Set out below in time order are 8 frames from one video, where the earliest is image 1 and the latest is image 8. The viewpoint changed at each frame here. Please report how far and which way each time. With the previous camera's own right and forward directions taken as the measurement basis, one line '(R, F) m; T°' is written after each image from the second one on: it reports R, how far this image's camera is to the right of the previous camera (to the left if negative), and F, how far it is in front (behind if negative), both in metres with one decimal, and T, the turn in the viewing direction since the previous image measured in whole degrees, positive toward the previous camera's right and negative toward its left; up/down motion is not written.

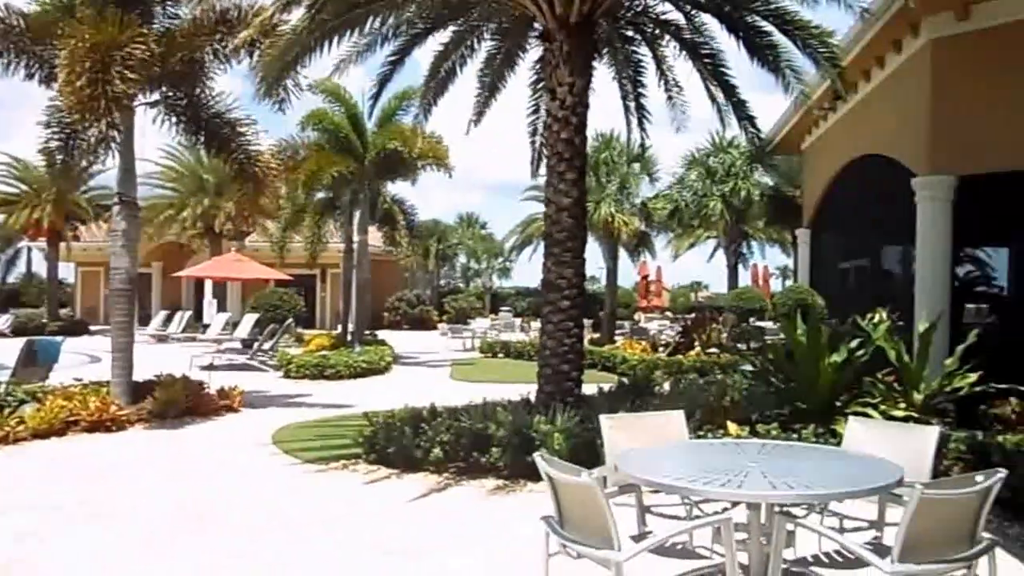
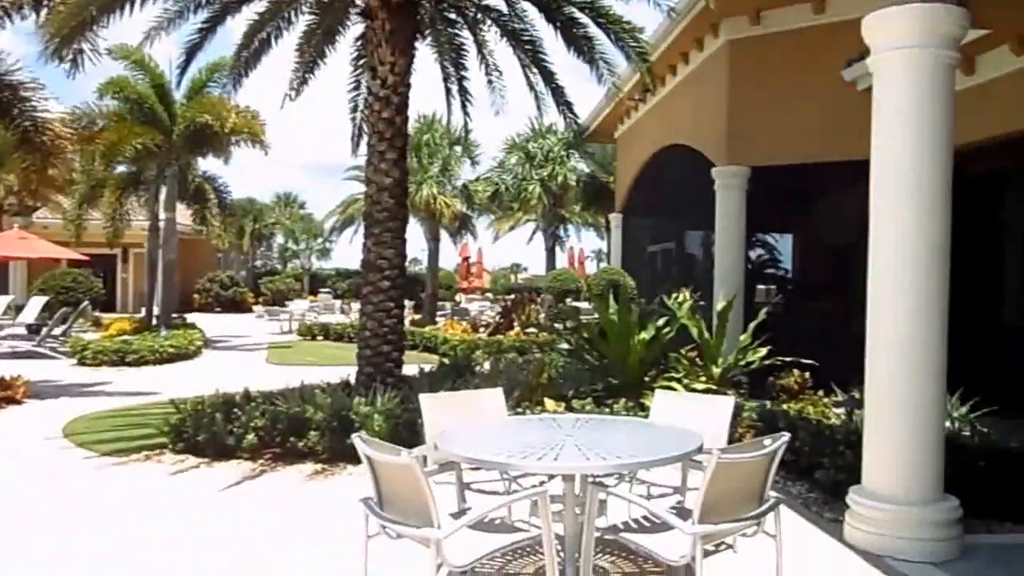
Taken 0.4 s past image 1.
(0.0, 0.0) m; +11°
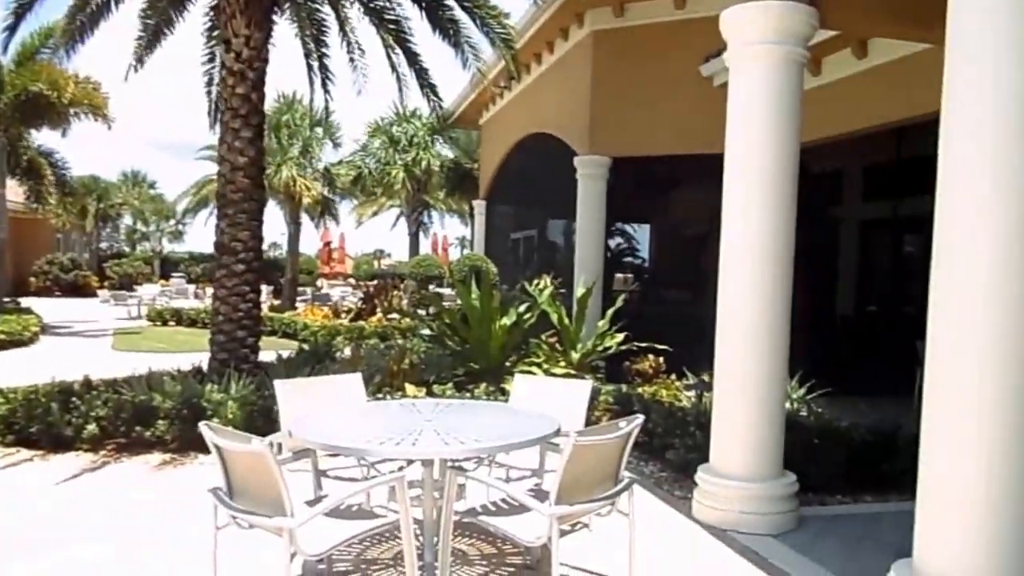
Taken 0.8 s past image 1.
(0.0, 0.0) m; +9°
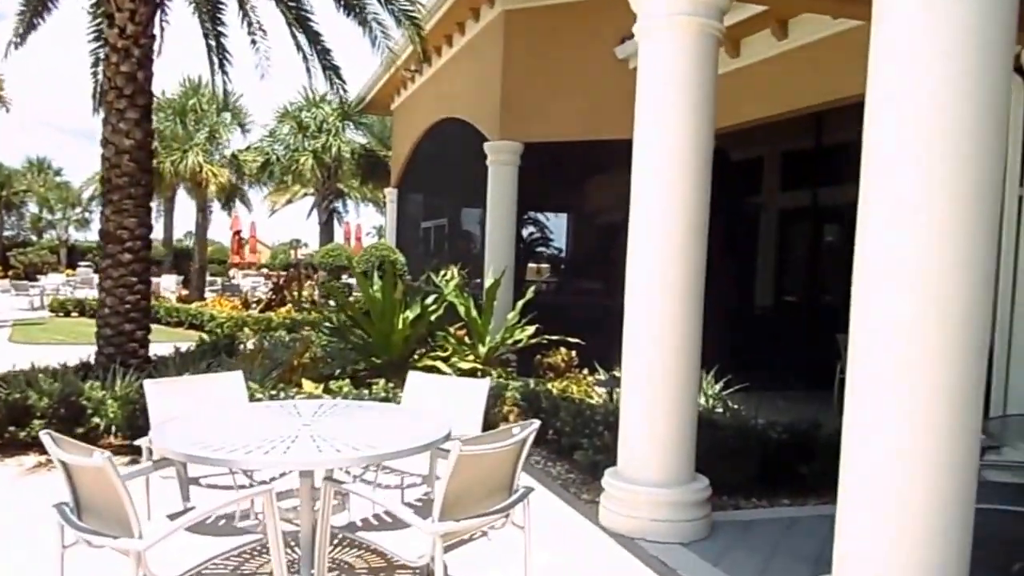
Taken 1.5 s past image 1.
(+0.1, +0.3) m; +5°
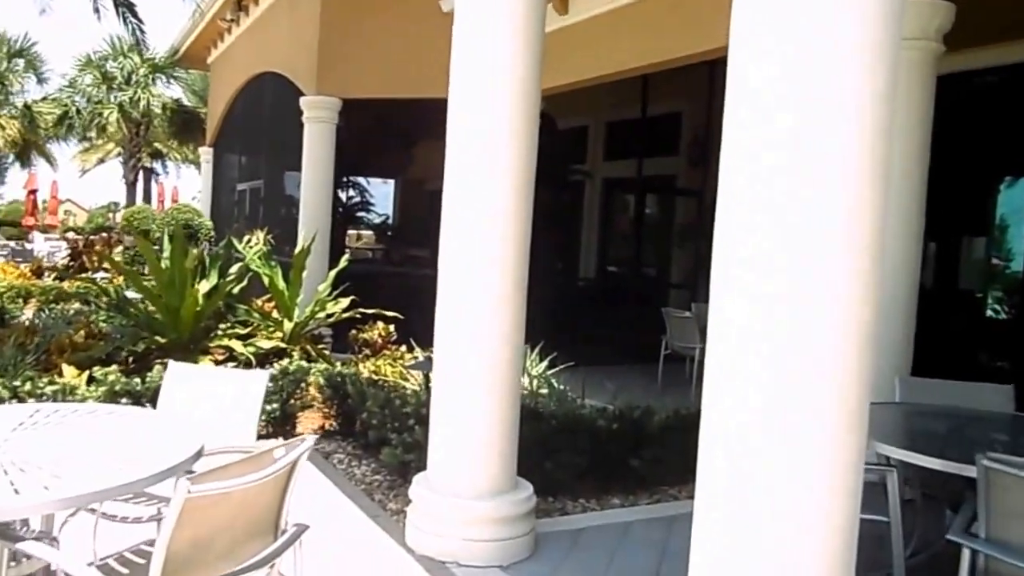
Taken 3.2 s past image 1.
(+0.2, +0.7) m; +10°
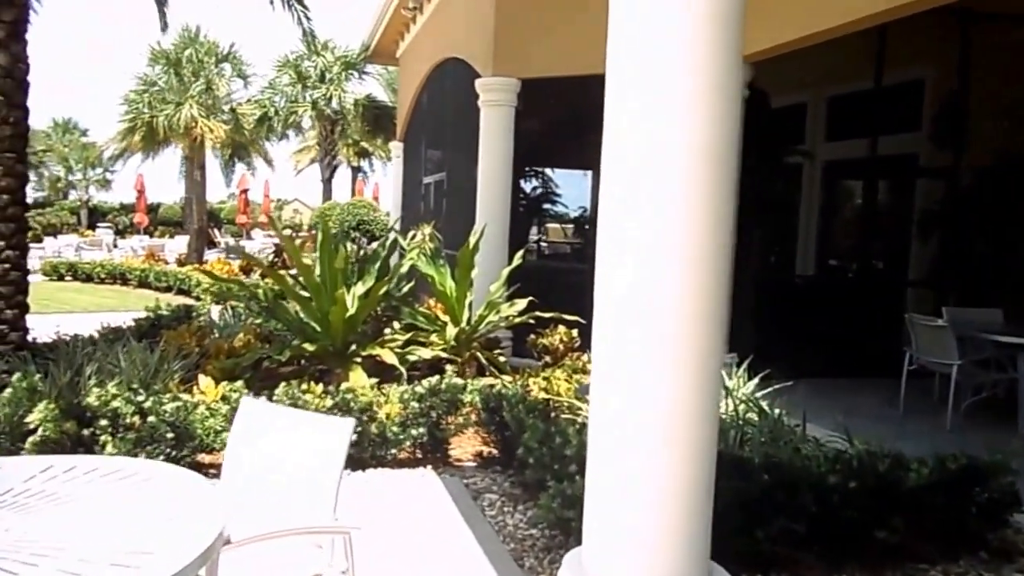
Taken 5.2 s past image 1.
(0.0, +1.0) m; -13°
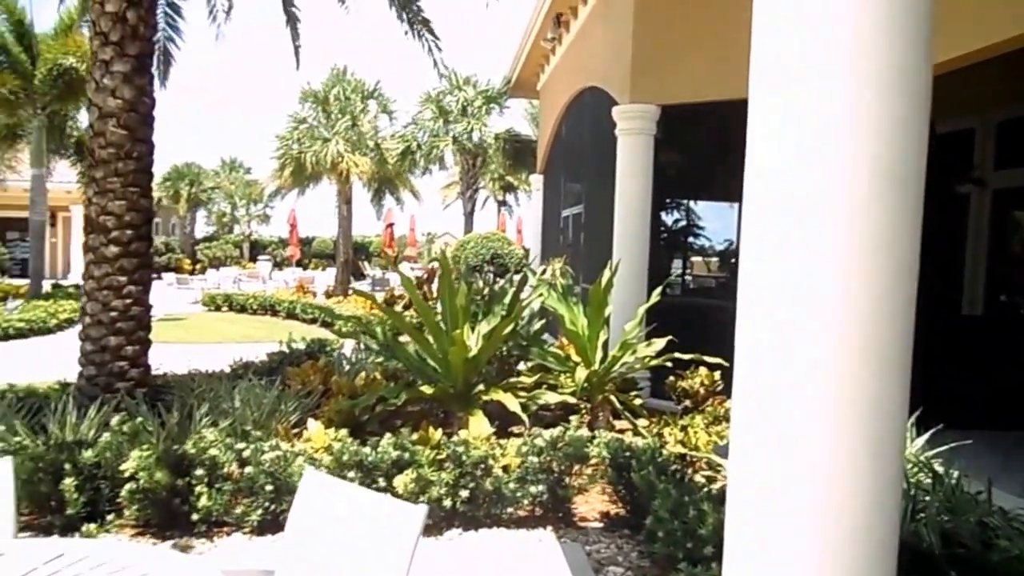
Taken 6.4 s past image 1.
(+0.1, +0.4) m; -9°
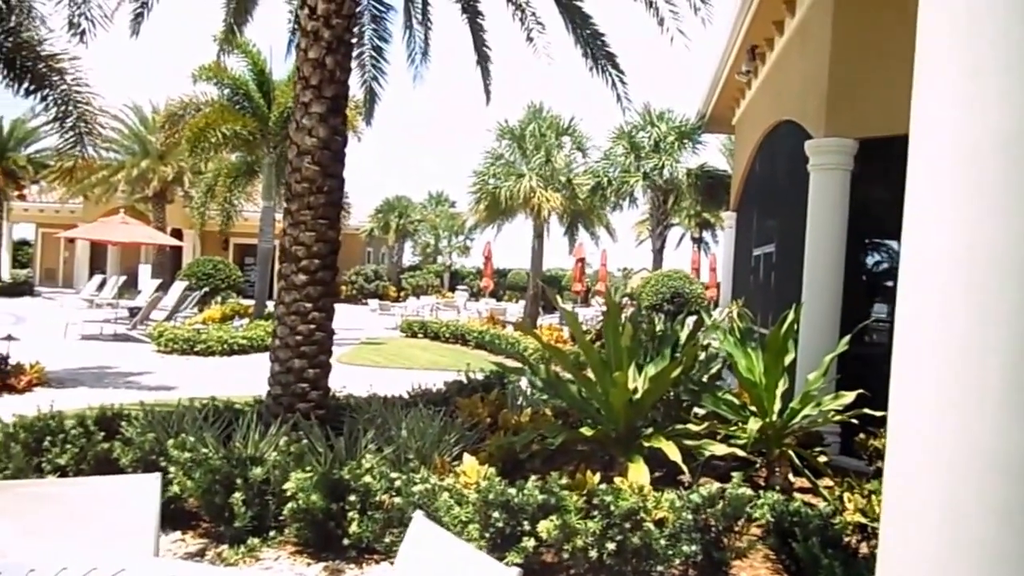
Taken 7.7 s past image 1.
(+0.2, +0.2) m; -13°
